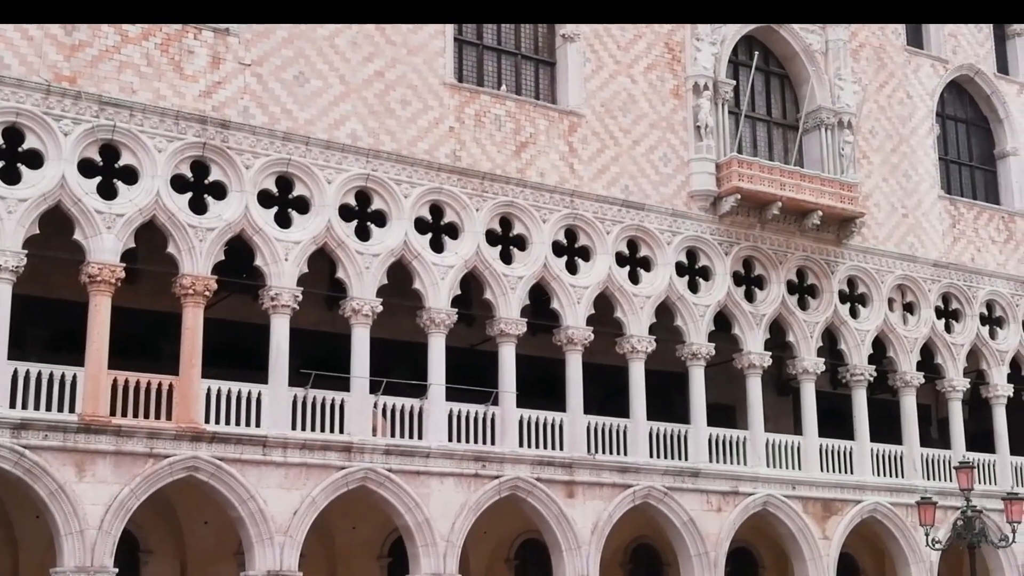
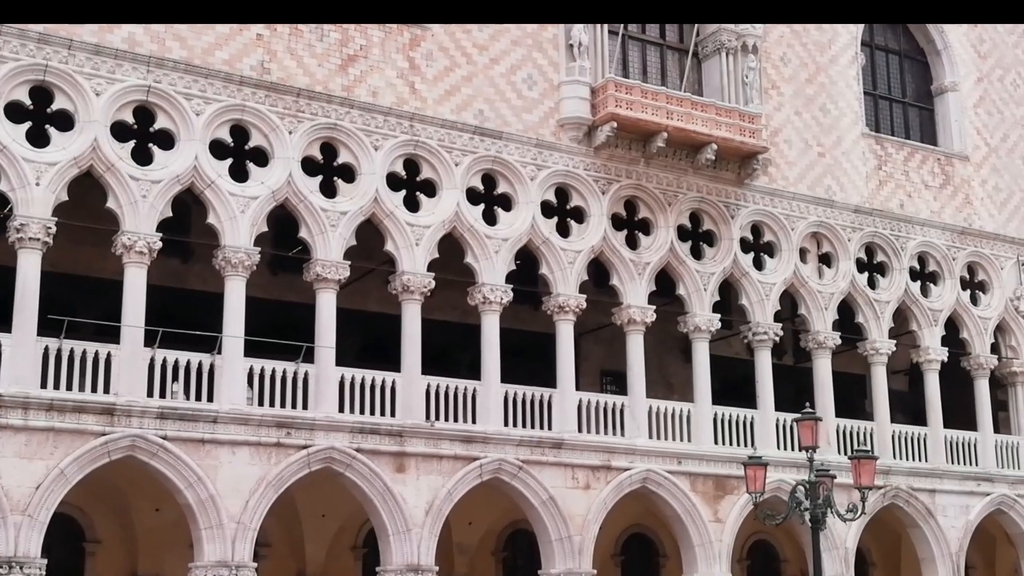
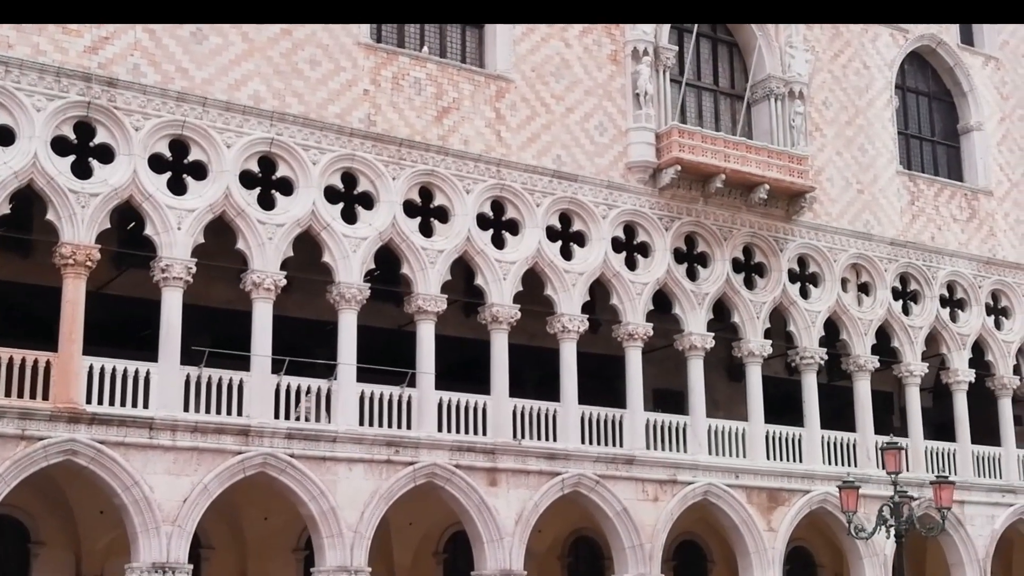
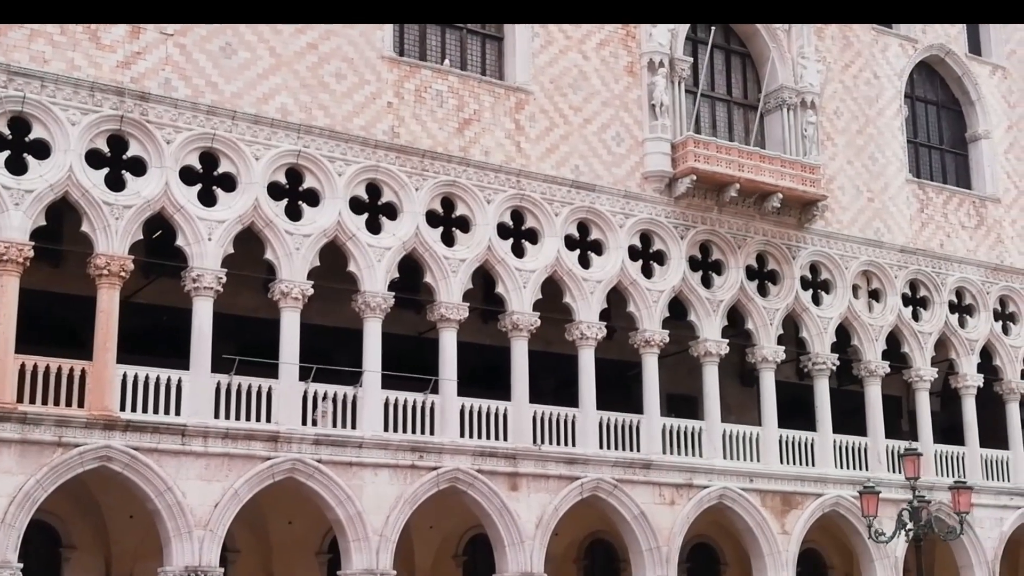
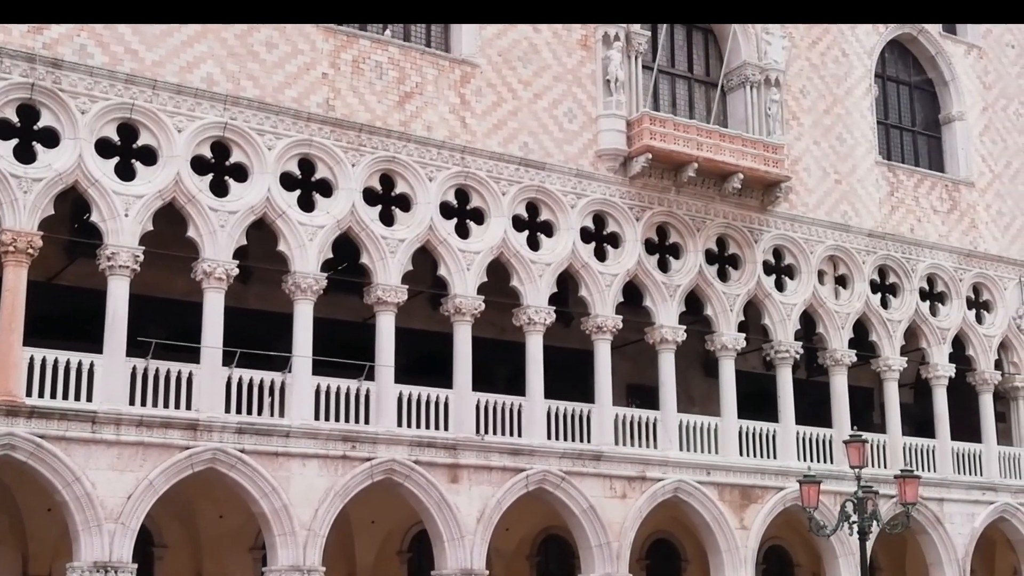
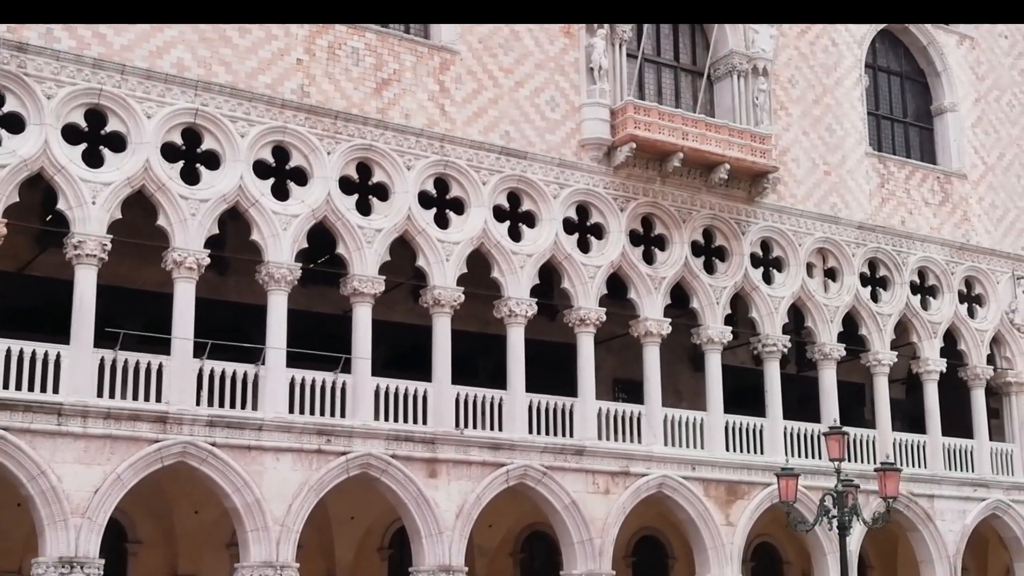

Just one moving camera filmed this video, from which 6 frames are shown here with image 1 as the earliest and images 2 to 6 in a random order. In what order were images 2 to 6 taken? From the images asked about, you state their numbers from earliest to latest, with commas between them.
4, 3, 5, 6, 2
